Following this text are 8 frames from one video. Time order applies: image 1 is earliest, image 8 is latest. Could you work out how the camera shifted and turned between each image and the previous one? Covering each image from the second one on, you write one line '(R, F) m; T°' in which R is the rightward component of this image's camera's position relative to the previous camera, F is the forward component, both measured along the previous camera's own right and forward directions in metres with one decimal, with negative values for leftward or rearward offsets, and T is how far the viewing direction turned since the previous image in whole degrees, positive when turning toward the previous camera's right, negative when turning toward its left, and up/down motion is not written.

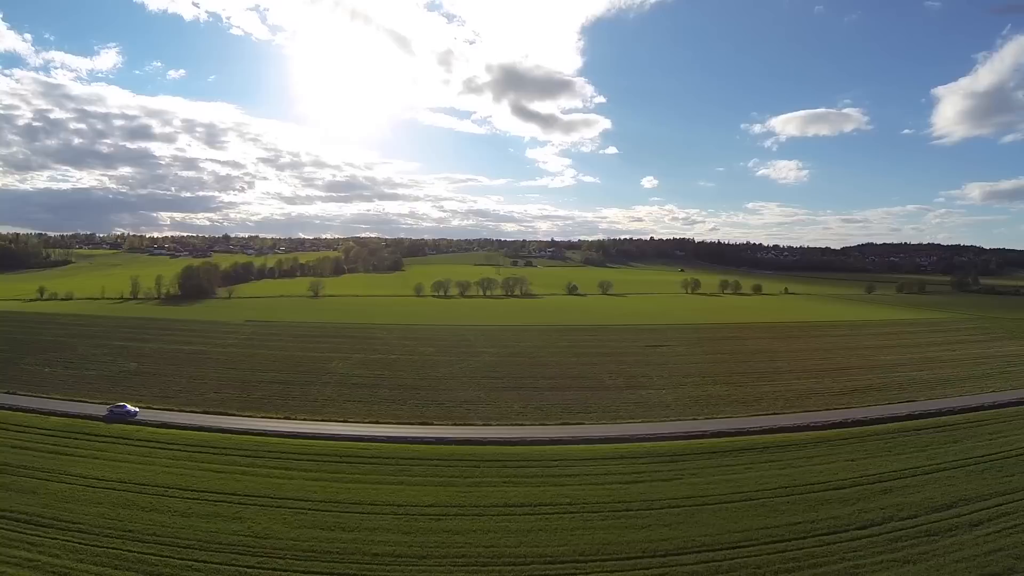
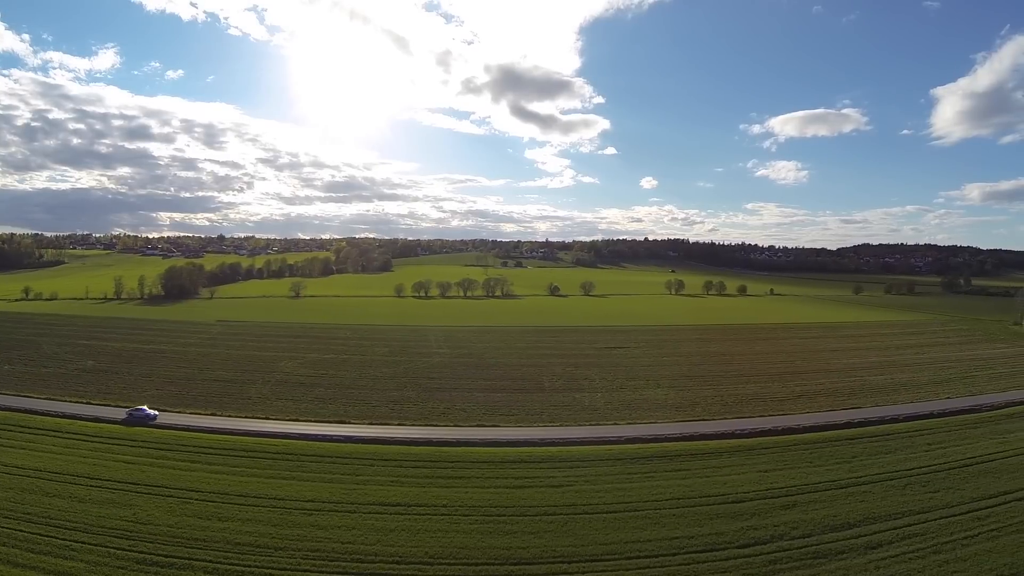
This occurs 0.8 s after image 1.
(+3.7, +0.9) m; 0°
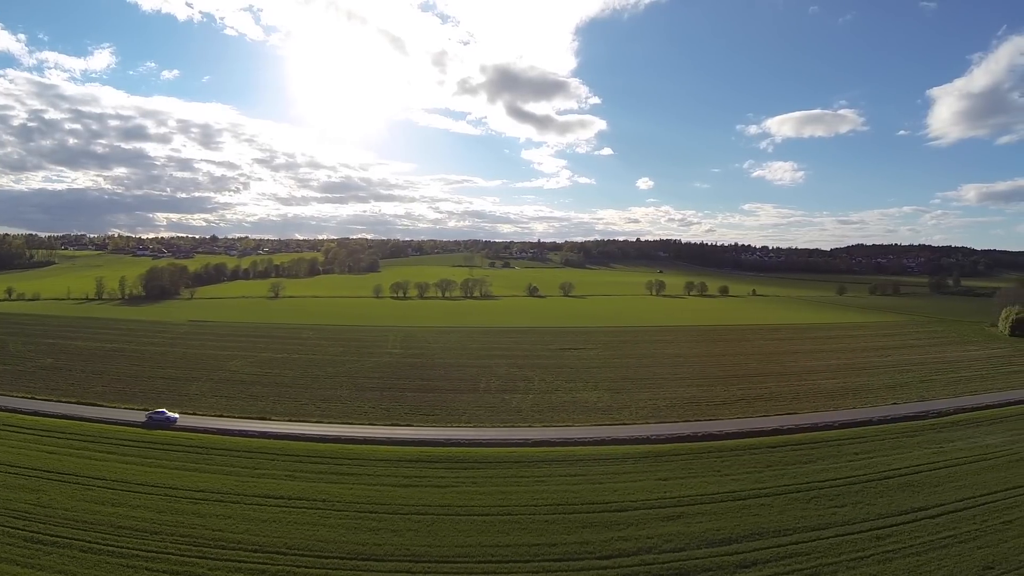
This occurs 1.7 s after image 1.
(+3.7, +0.8) m; 0°
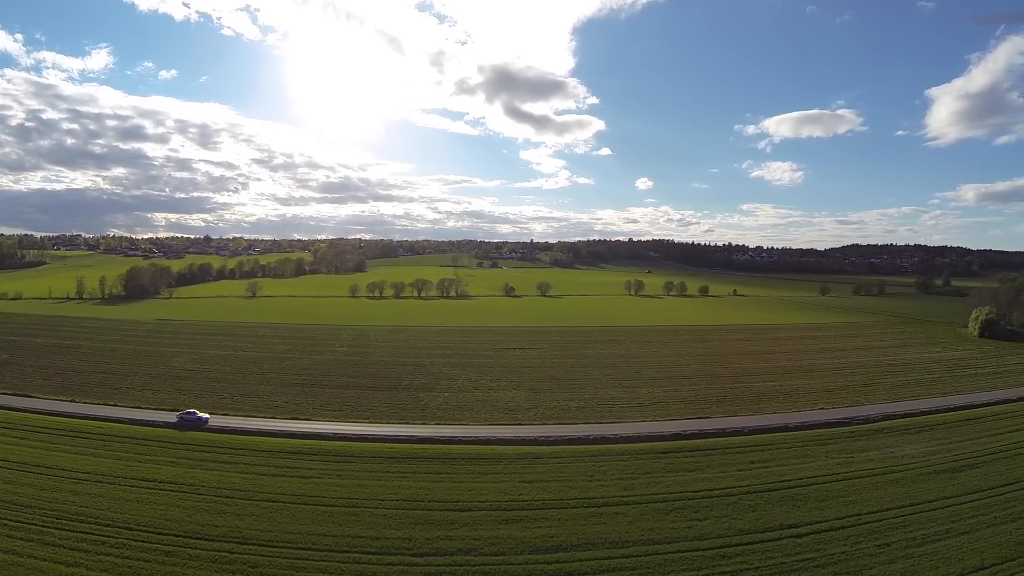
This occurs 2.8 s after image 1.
(+4.4, +0.9) m; 0°
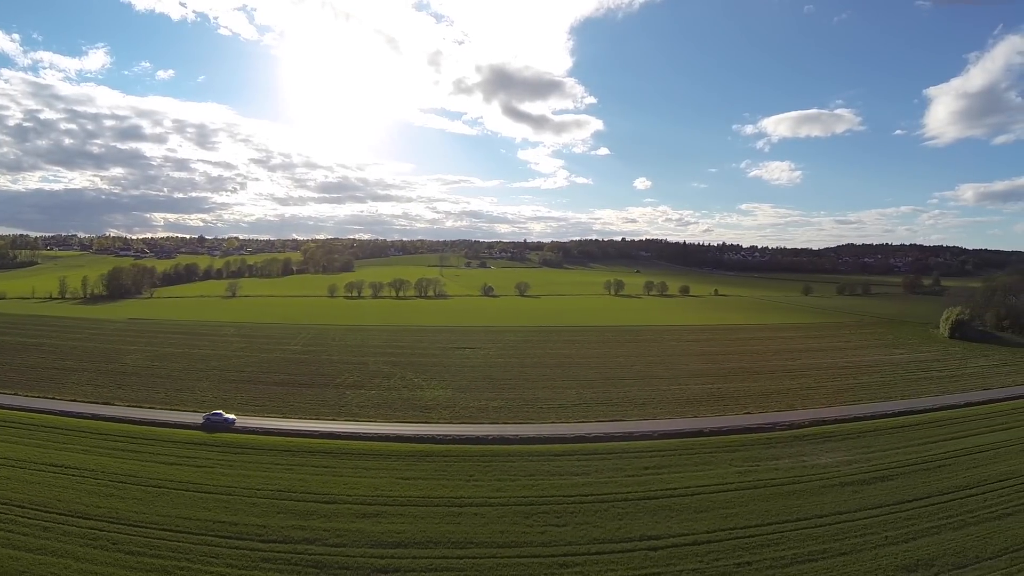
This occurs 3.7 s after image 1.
(+3.9, +0.6) m; 0°
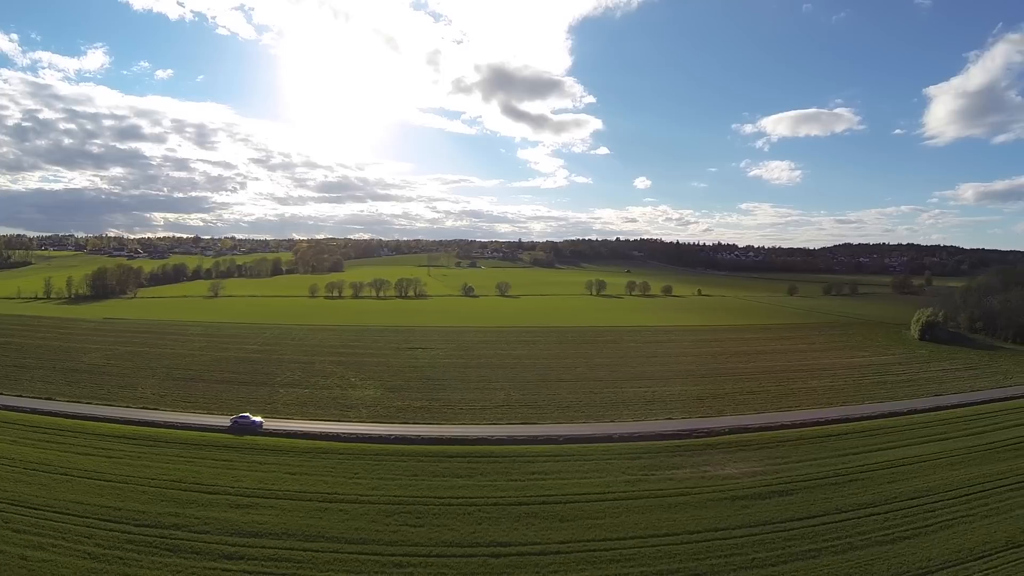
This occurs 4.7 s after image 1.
(+3.8, +0.5) m; 0°
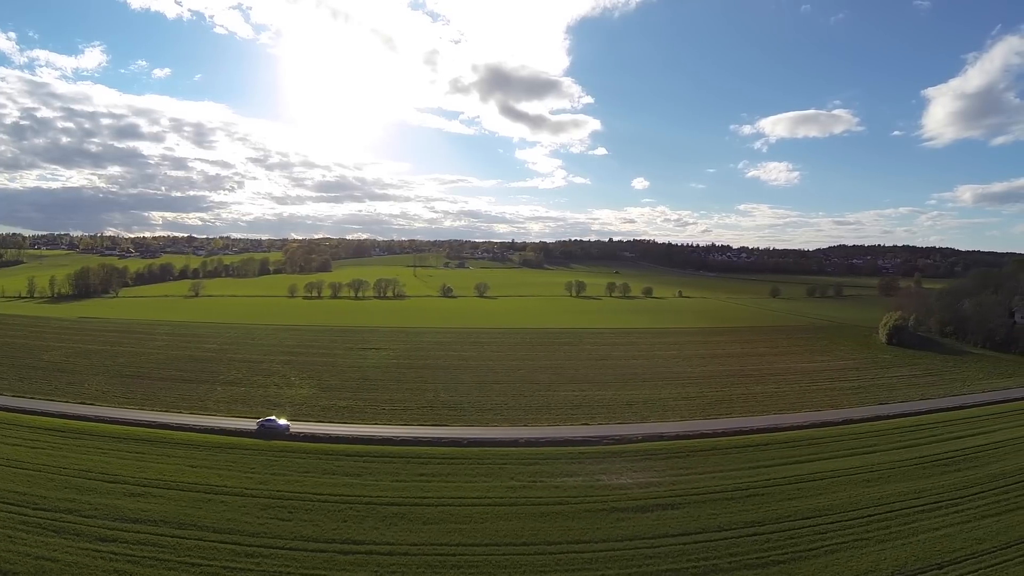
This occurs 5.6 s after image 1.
(+3.7, +0.4) m; 0°
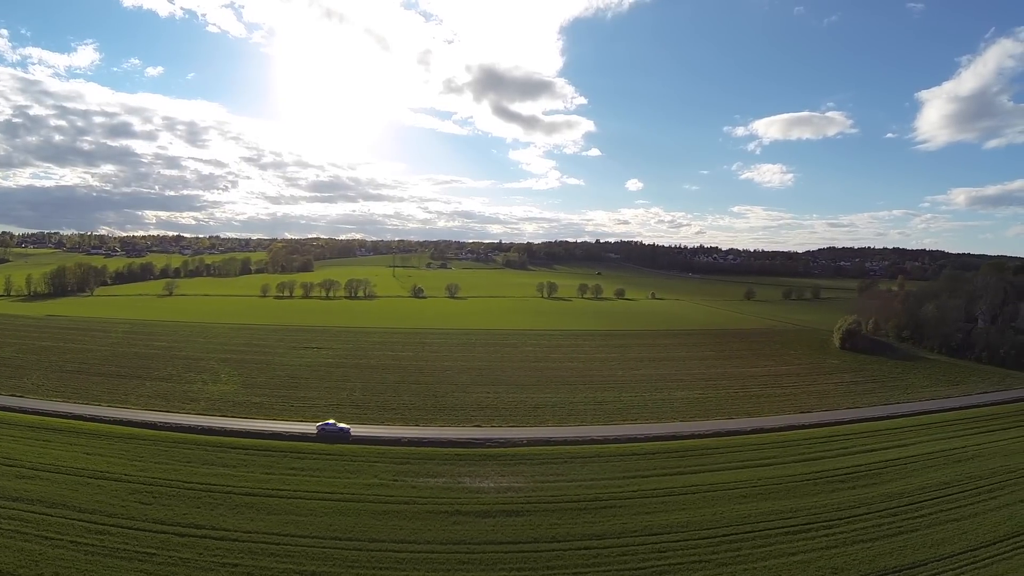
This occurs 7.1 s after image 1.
(+4.4, -0.1) m; 0°
